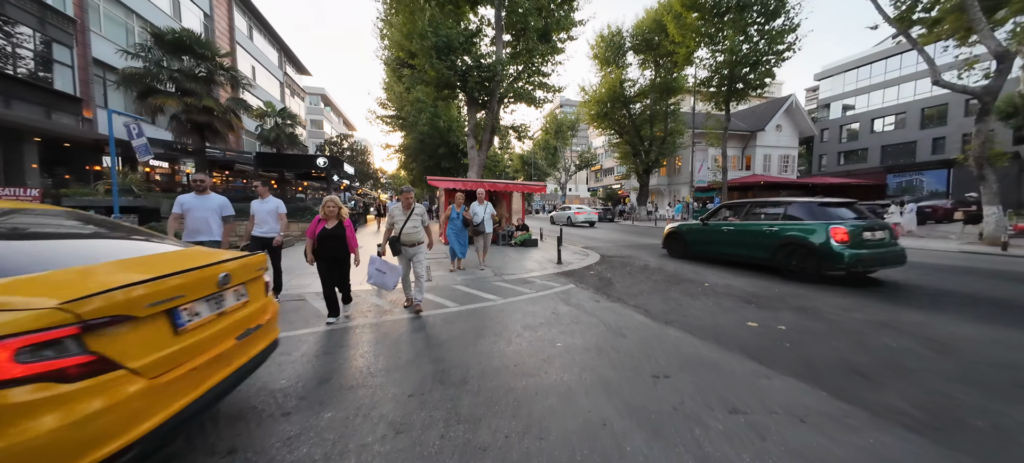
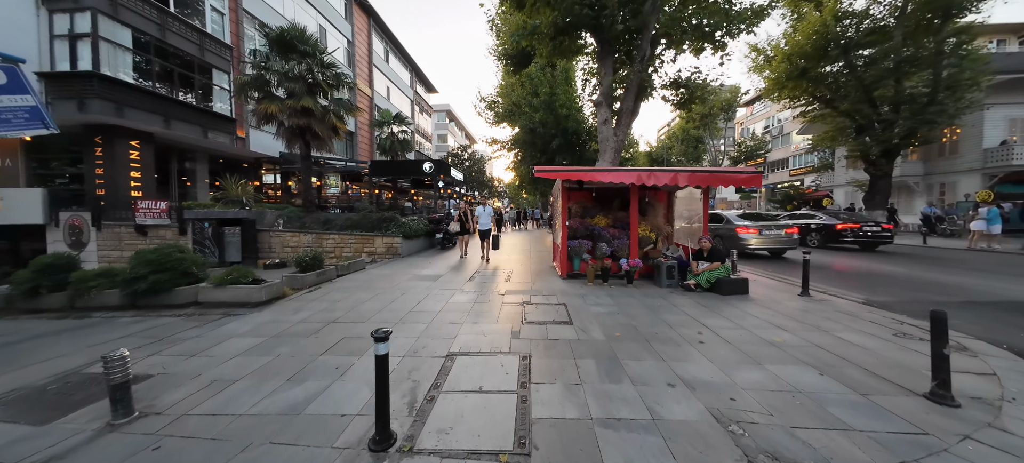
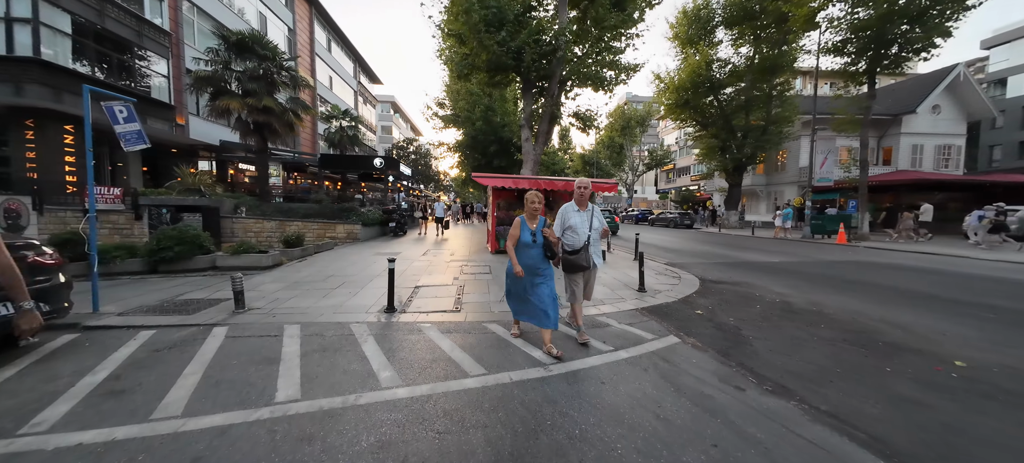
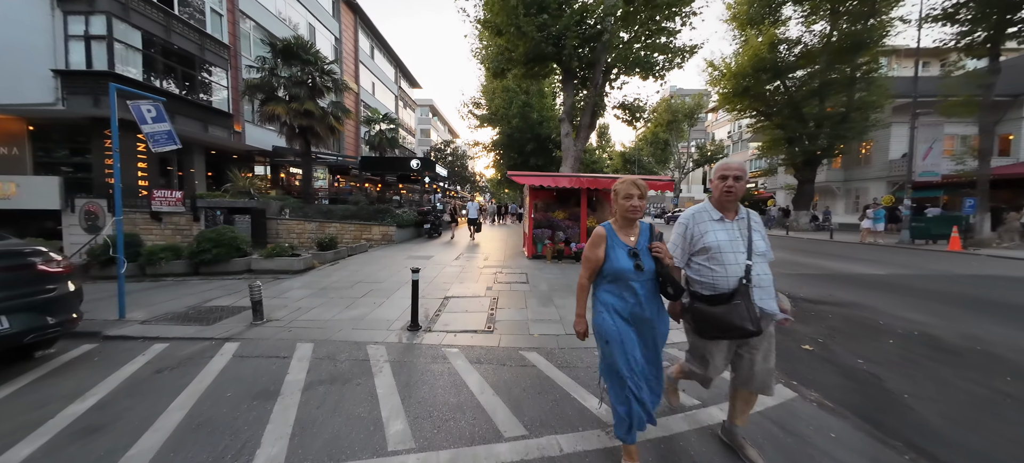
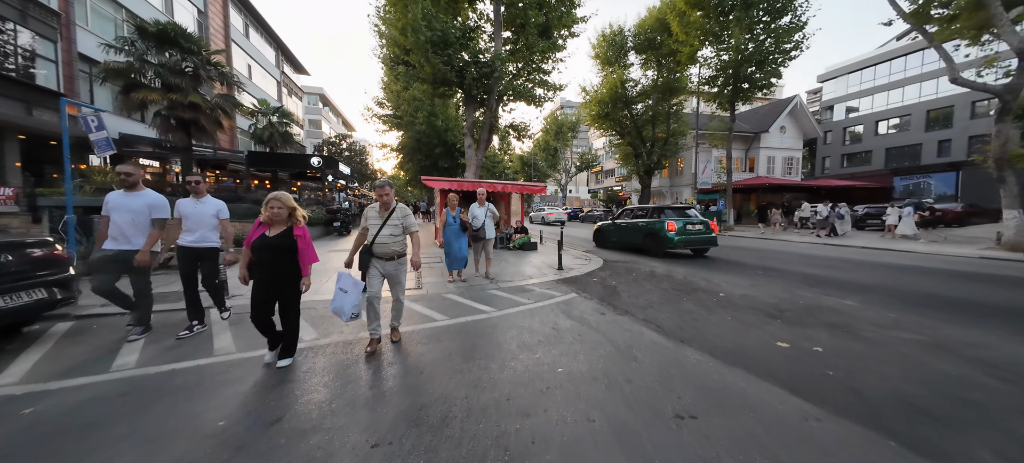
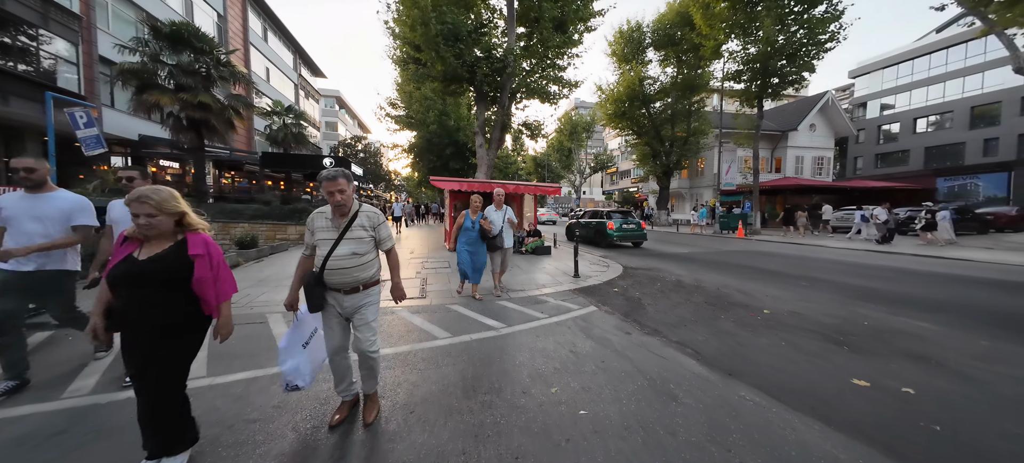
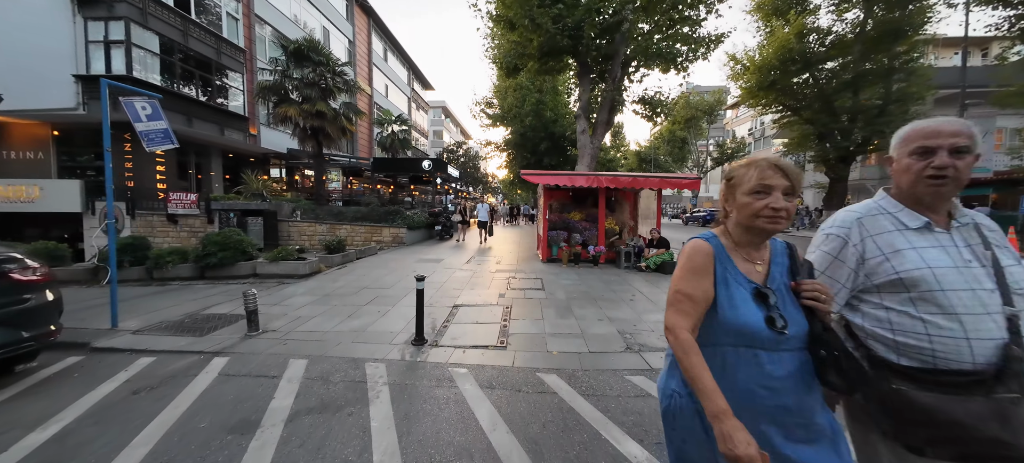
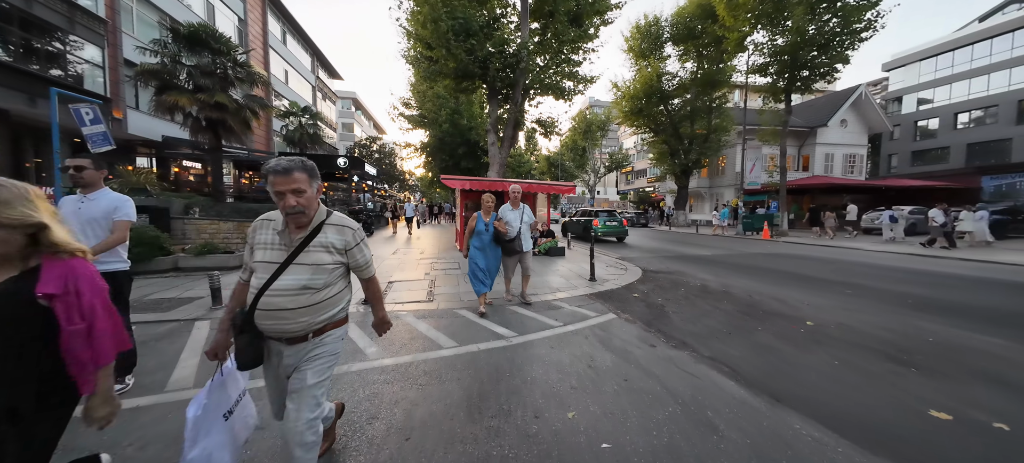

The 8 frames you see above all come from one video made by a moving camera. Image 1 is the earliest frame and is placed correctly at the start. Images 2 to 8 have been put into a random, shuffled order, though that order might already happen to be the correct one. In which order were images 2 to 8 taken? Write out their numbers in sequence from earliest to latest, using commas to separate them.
5, 6, 8, 3, 4, 7, 2
